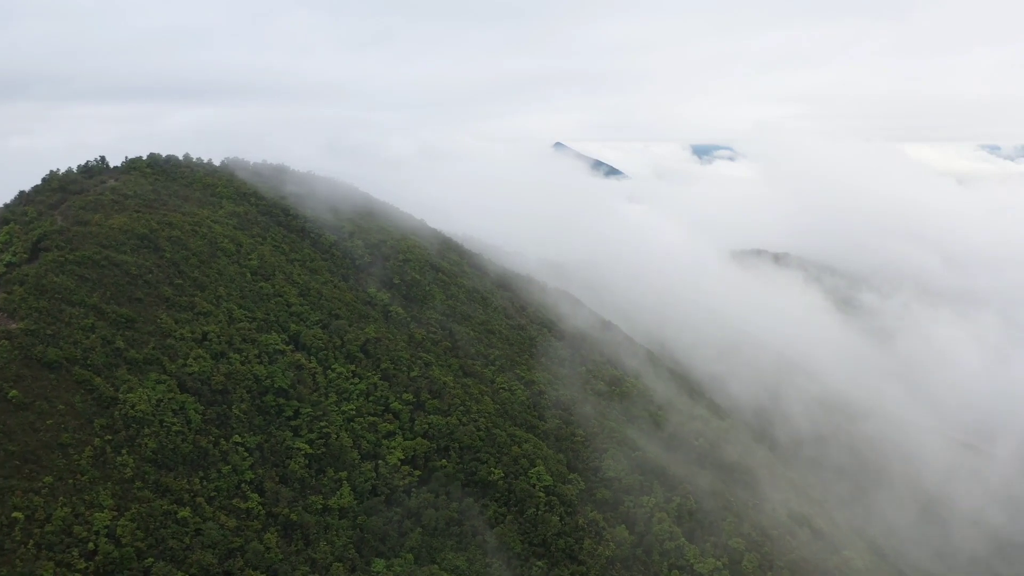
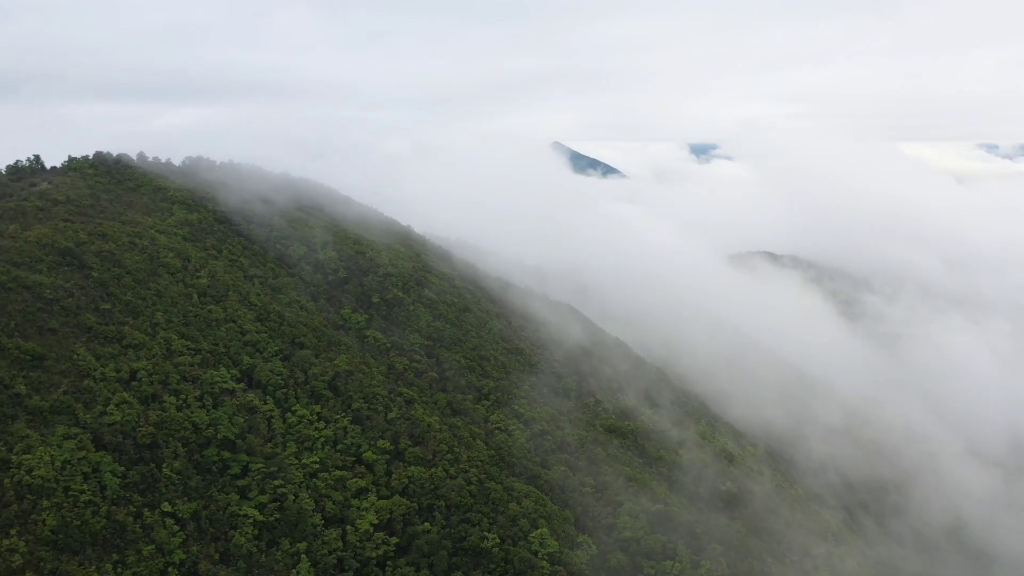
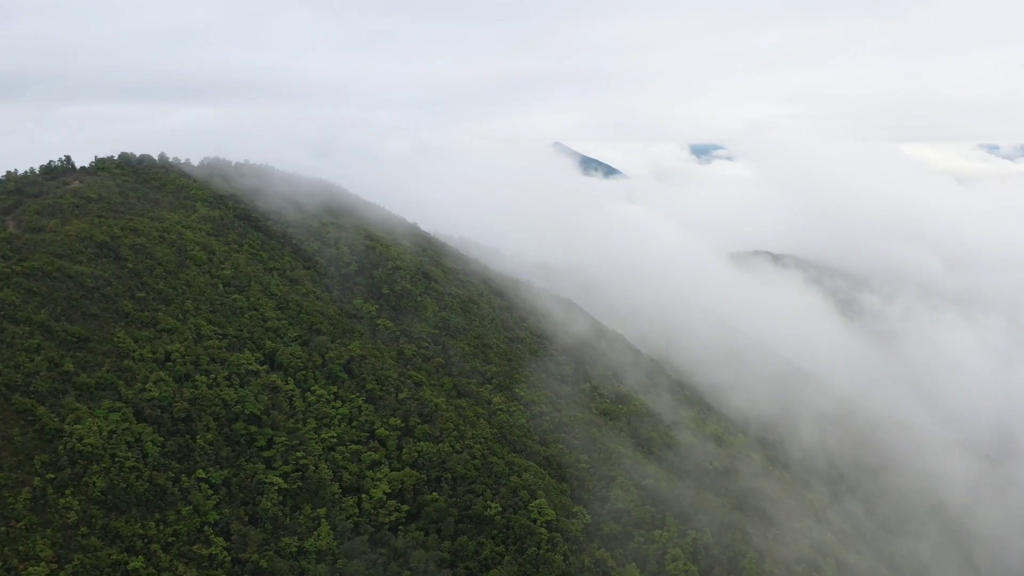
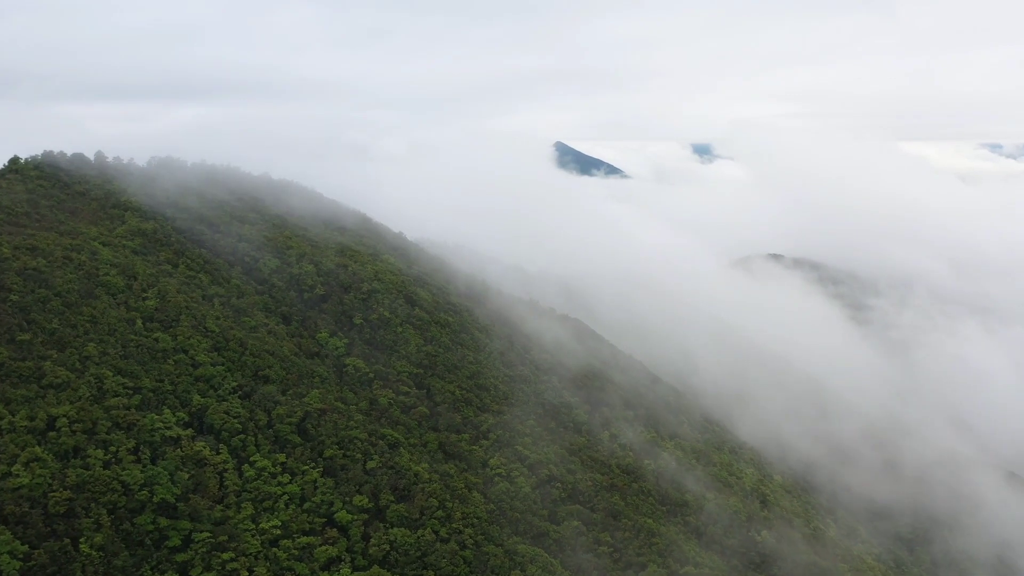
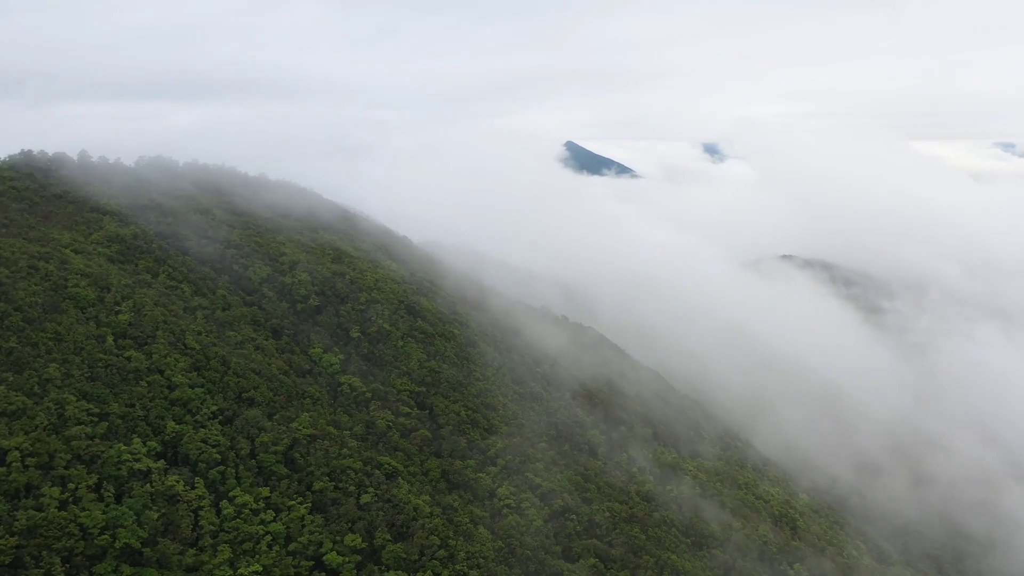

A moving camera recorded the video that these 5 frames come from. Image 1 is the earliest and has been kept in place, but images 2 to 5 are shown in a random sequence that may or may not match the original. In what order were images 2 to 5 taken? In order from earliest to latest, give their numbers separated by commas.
3, 2, 4, 5
